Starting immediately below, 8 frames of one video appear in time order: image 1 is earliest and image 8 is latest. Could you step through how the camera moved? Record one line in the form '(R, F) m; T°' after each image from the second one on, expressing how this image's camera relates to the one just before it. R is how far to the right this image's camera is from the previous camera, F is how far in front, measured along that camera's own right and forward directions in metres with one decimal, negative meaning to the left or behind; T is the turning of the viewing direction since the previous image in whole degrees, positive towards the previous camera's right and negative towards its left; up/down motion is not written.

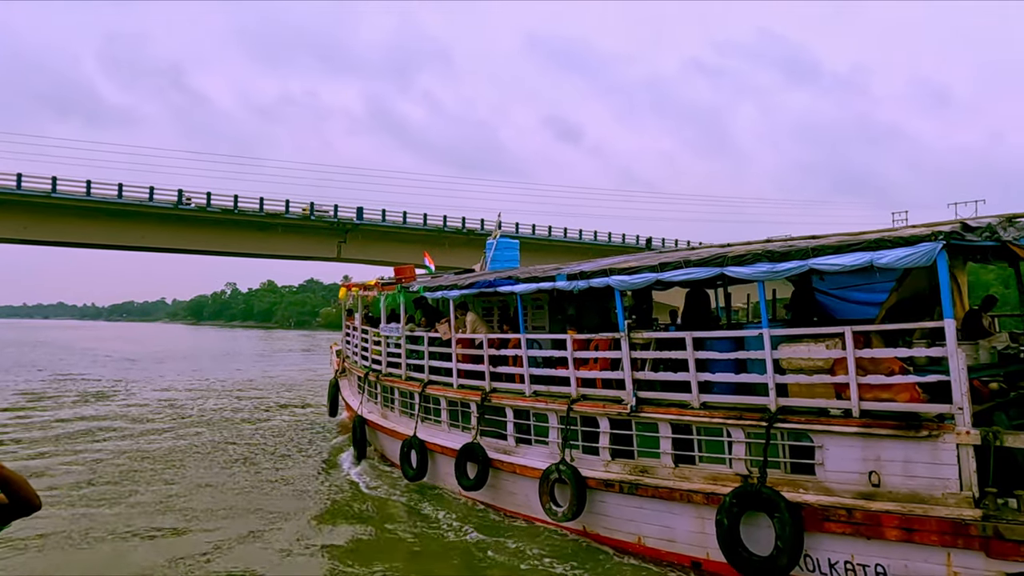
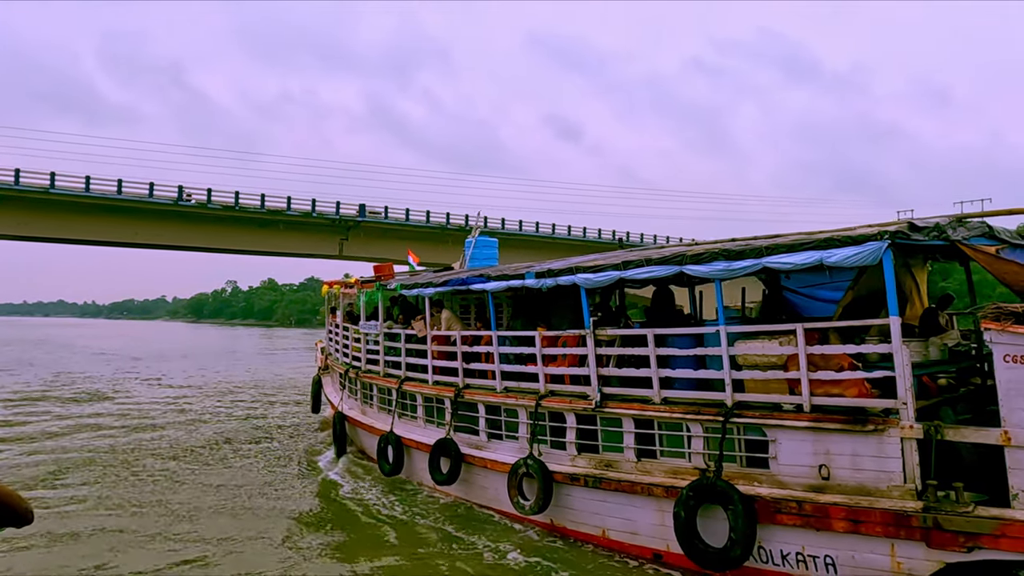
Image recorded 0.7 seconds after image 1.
(+0.4, -0.1) m; 0°
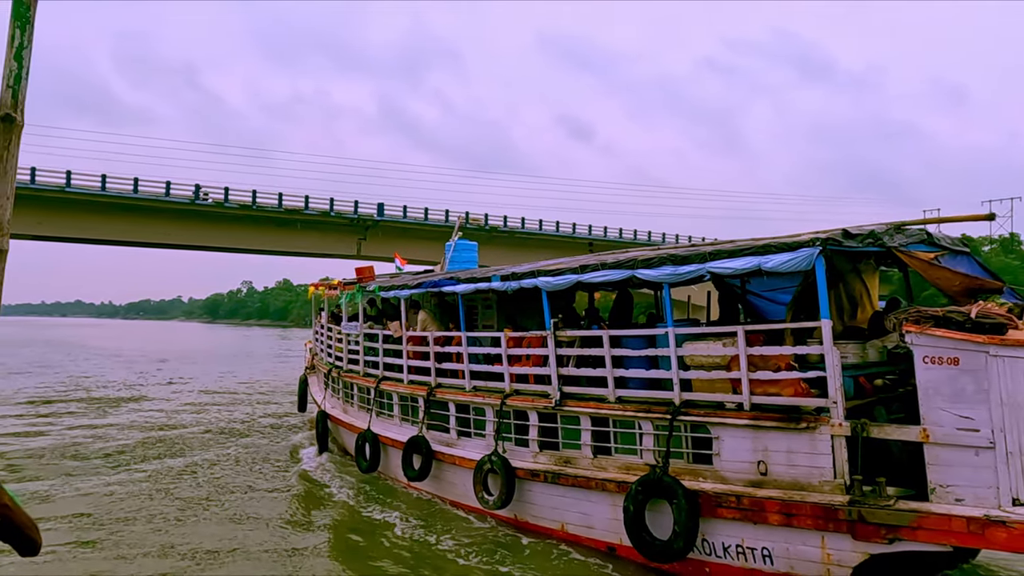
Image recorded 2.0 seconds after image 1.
(+0.5, -0.3) m; 0°
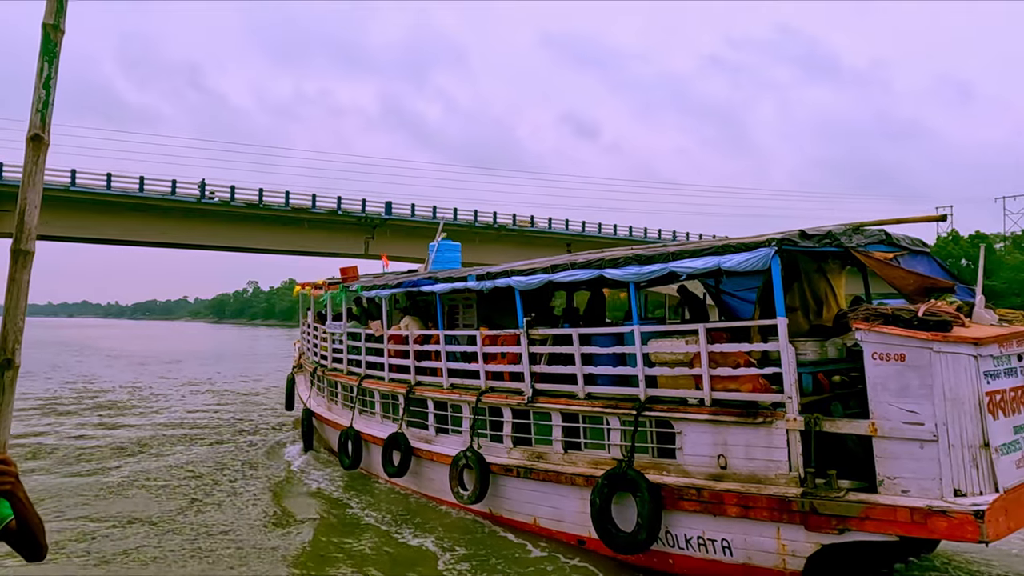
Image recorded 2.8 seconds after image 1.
(+0.3, -0.2) m; 0°
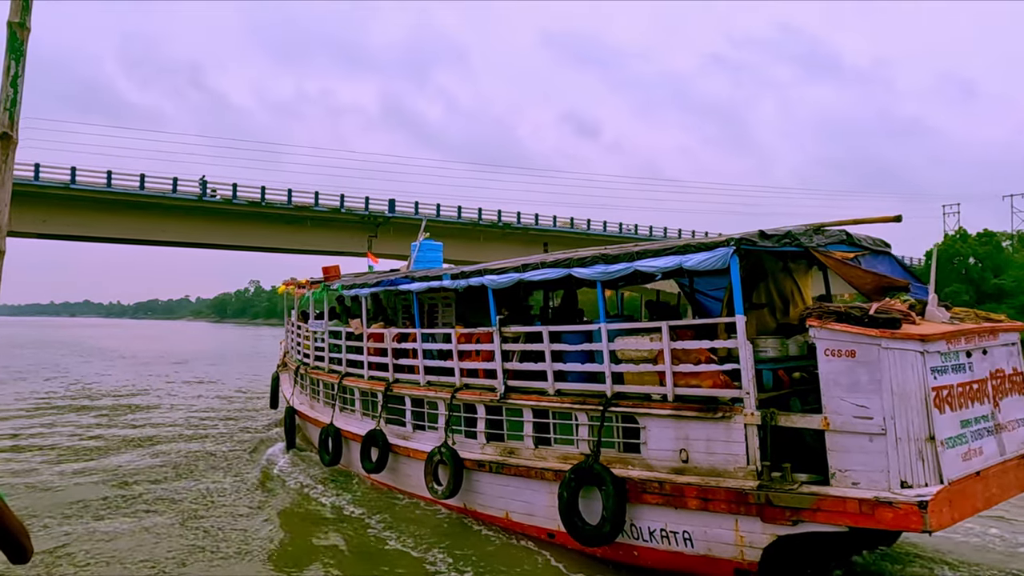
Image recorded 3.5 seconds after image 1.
(+0.3, -0.1) m; 0°
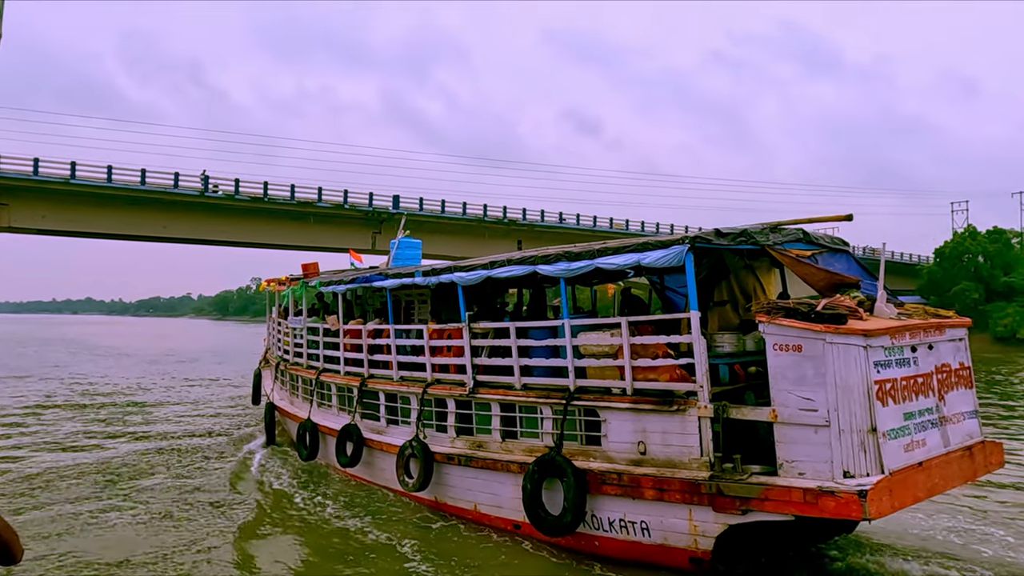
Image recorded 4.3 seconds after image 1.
(+0.3, -0.2) m; 0°
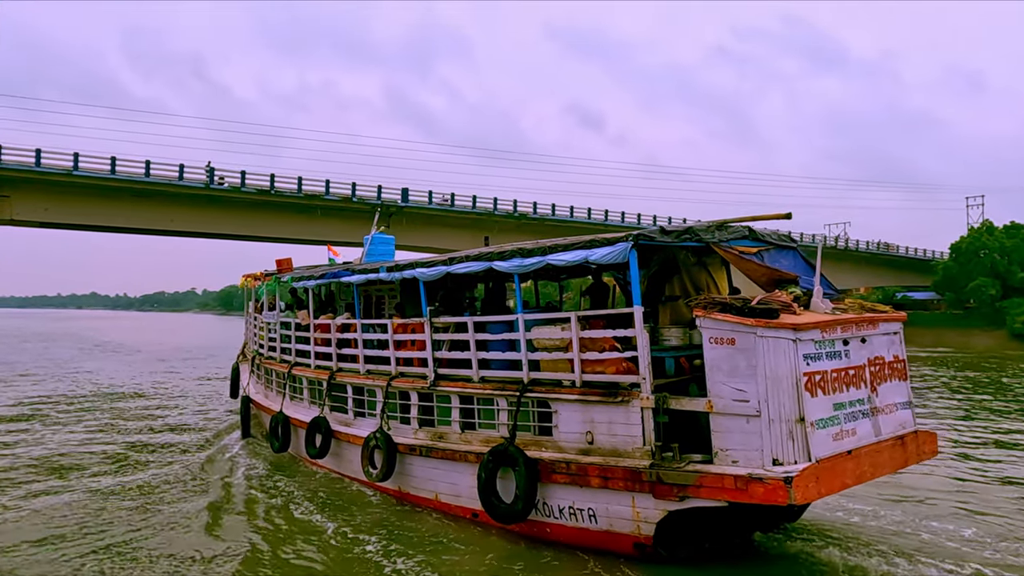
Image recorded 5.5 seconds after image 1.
(+0.4, -0.2) m; 0°
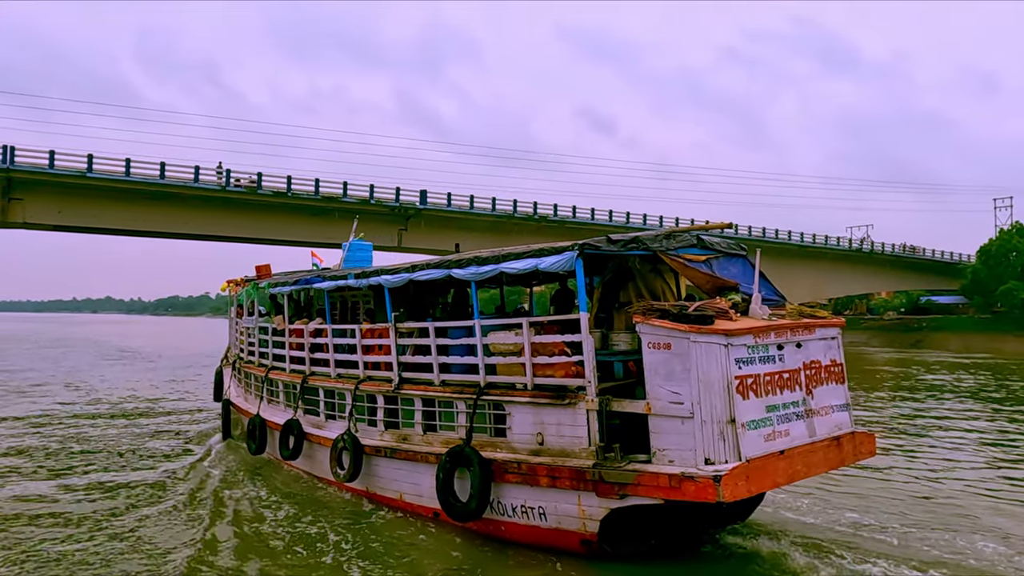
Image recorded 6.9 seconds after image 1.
(+0.5, -0.3) m; 0°
